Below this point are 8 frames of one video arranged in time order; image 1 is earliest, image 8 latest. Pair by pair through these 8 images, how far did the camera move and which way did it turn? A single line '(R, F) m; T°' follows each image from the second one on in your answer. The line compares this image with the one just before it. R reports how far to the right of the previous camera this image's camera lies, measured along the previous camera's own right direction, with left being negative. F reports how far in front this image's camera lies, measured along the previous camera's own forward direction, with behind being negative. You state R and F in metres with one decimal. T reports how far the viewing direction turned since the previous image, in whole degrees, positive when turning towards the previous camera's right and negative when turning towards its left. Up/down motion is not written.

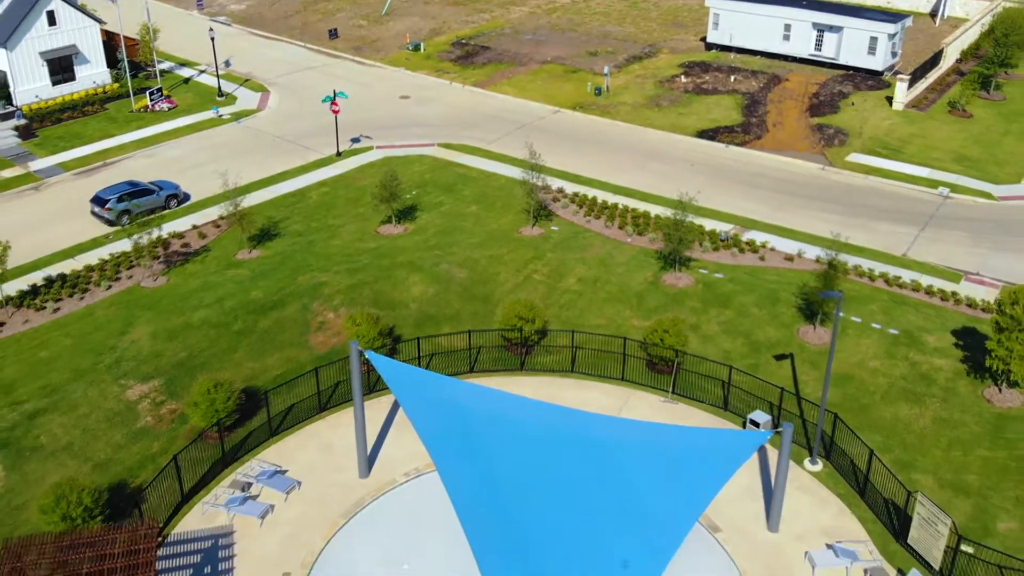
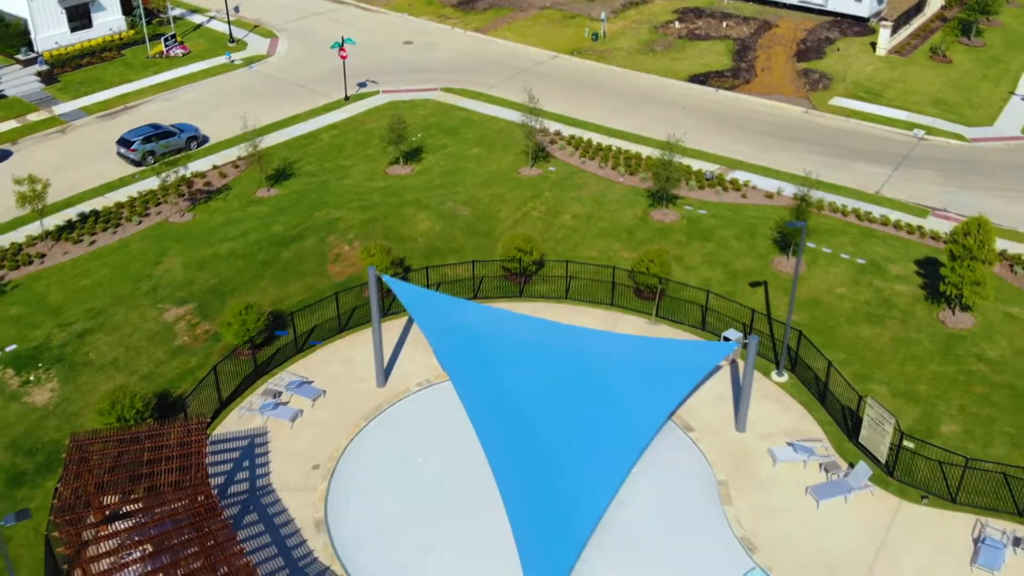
(0.0, -2.3) m; 0°
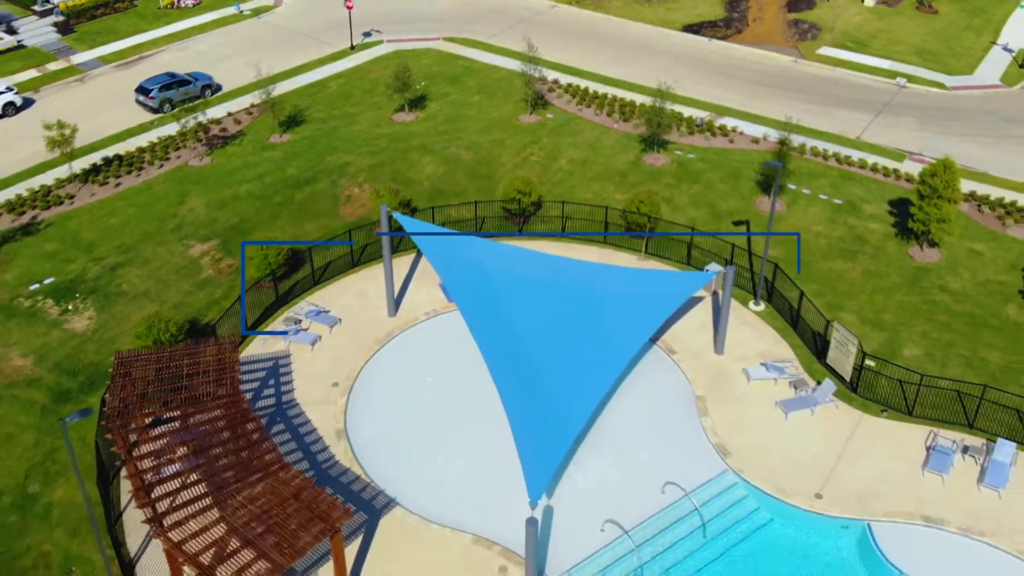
(0.0, -2.0) m; 0°
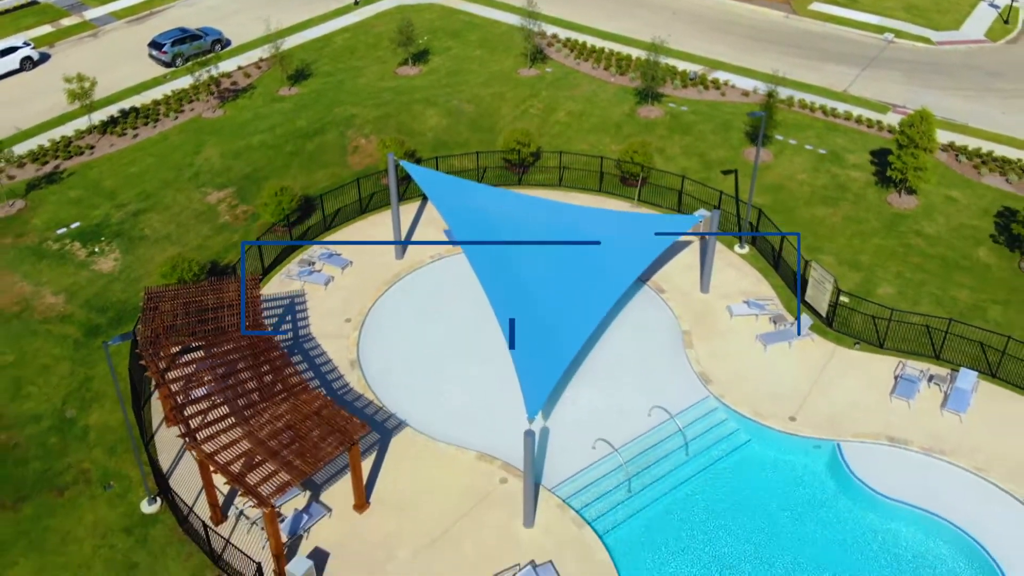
(0.0, -1.6) m; 0°
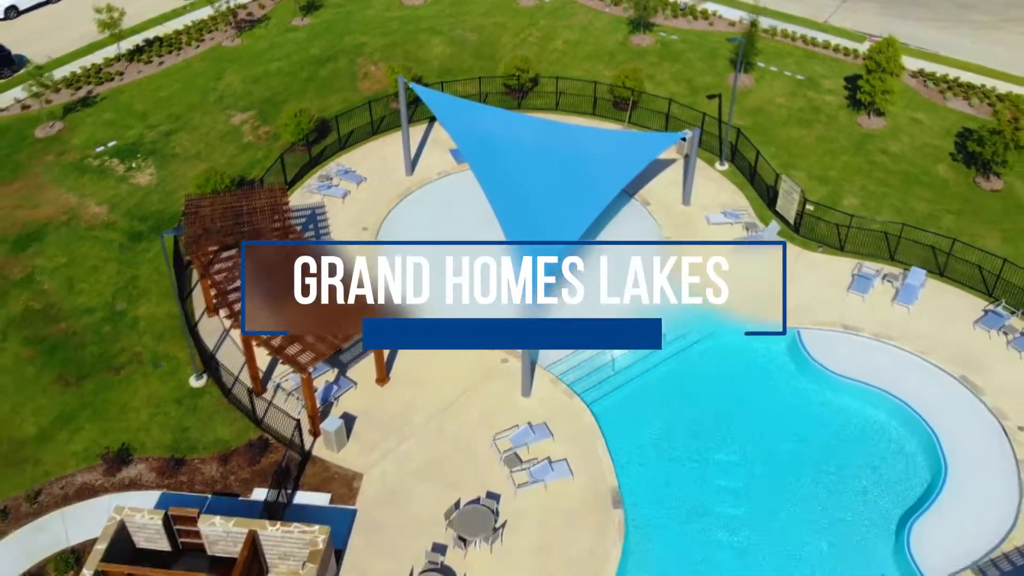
(0.0, -2.7) m; 0°
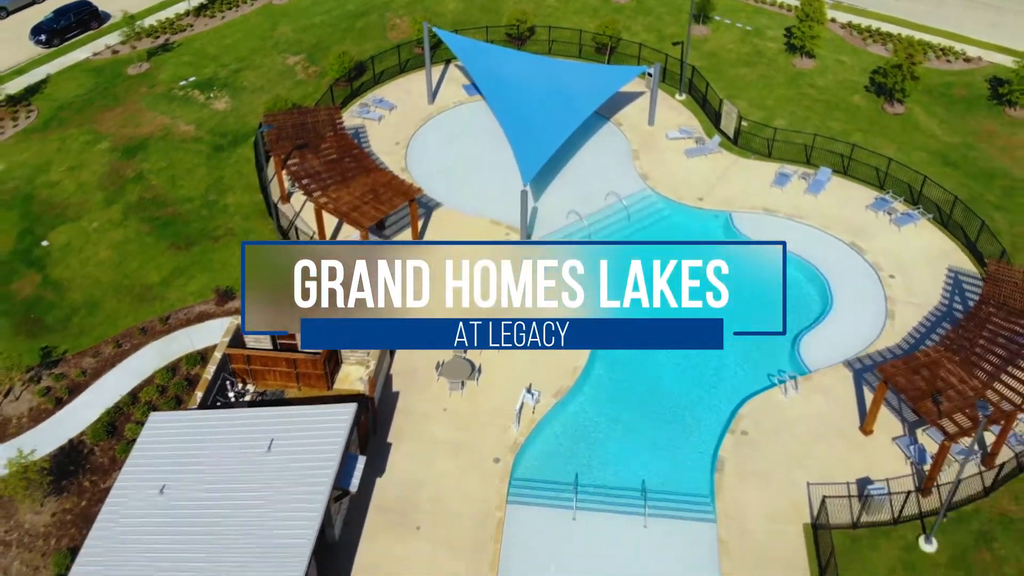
(-0.1, -7.4) m; 0°
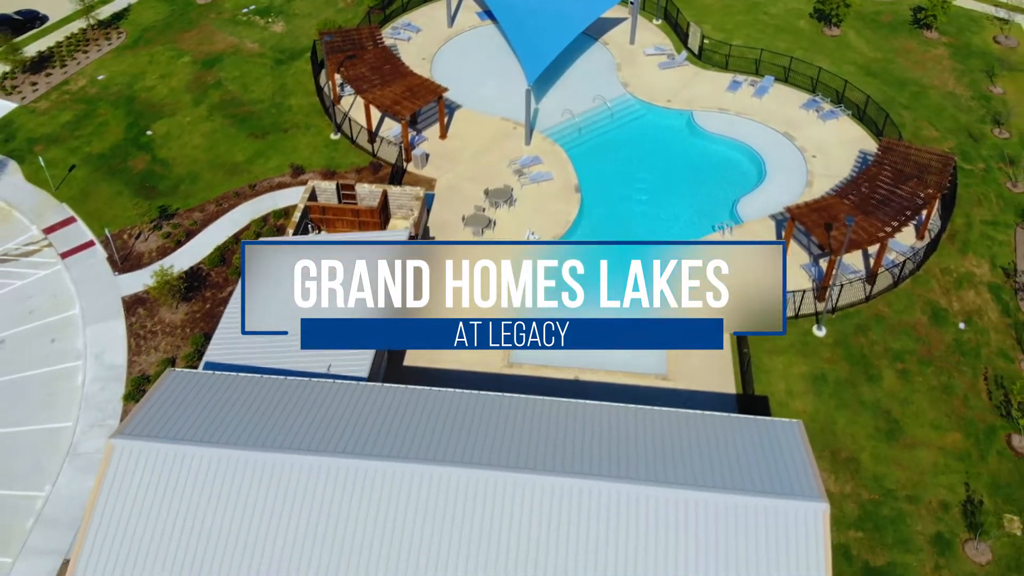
(-0.3, -8.3) m; 0°
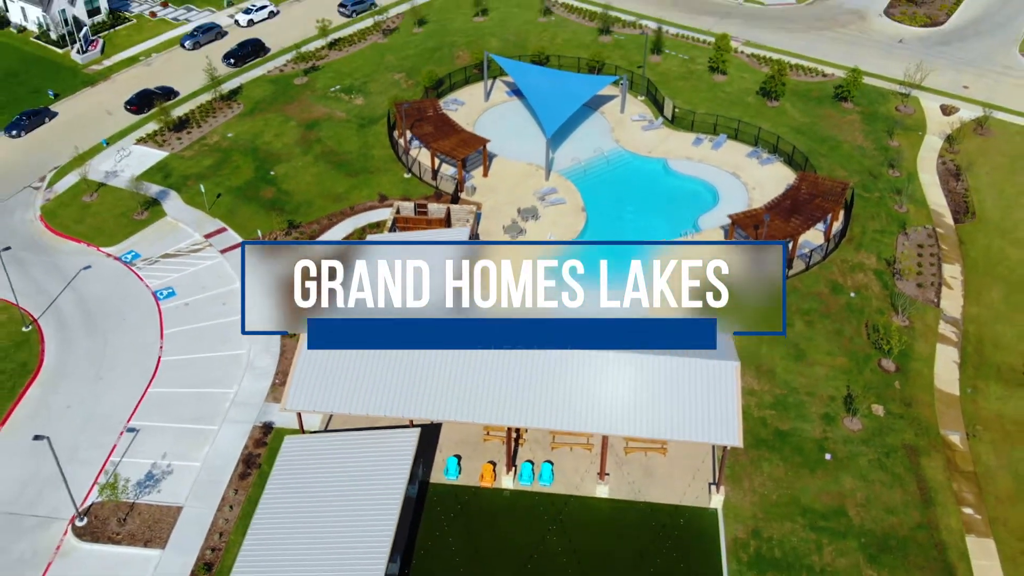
(-1.4, -13.3) m; 0°
